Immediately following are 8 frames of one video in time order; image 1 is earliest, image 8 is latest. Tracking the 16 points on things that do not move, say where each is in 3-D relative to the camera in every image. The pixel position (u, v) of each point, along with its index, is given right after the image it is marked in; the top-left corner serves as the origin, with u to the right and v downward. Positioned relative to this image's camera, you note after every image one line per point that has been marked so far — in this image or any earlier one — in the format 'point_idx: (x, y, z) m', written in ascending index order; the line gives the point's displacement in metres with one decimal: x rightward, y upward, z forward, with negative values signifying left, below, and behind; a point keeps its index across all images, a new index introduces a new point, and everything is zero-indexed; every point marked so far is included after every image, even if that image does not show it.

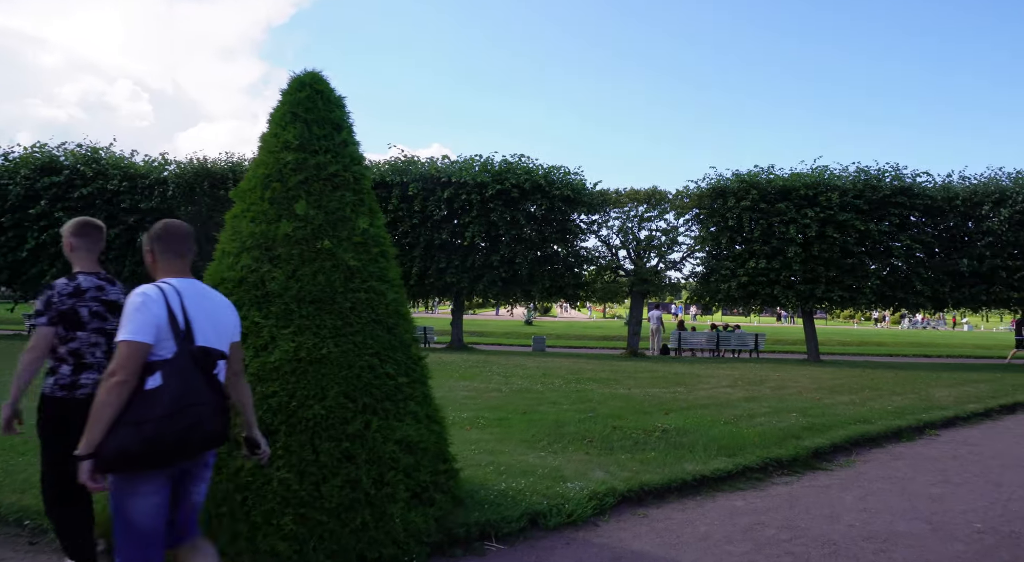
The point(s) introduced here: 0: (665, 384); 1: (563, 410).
0: (+3.0, -2.1, +14.4) m
1: (+0.7, -1.8, +9.8) m
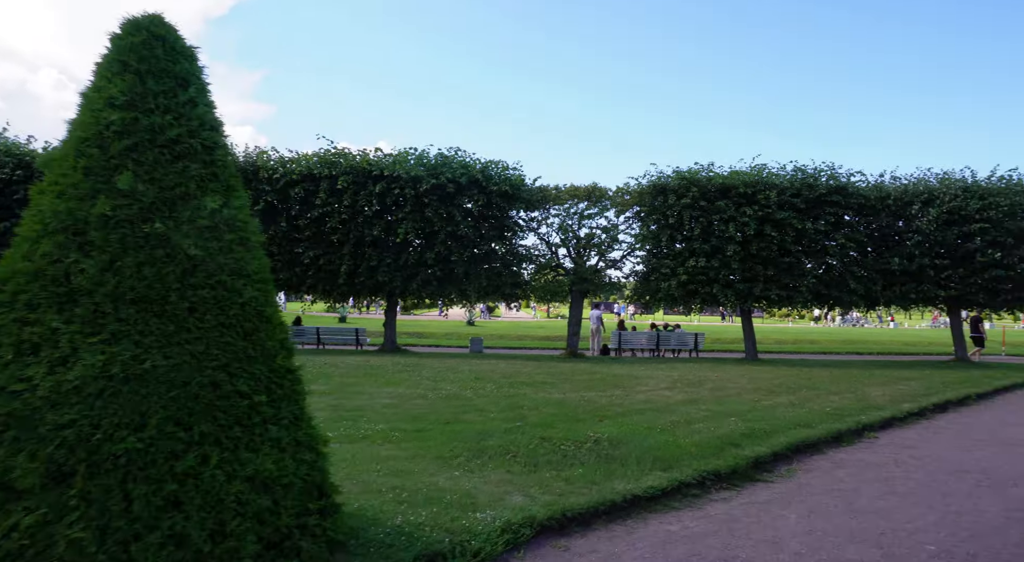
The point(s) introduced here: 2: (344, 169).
0: (+1.7, -2.1, +13.9) m
1: (-0.3, -1.7, +9.0) m
2: (-4.5, +3.0, +19.3) m
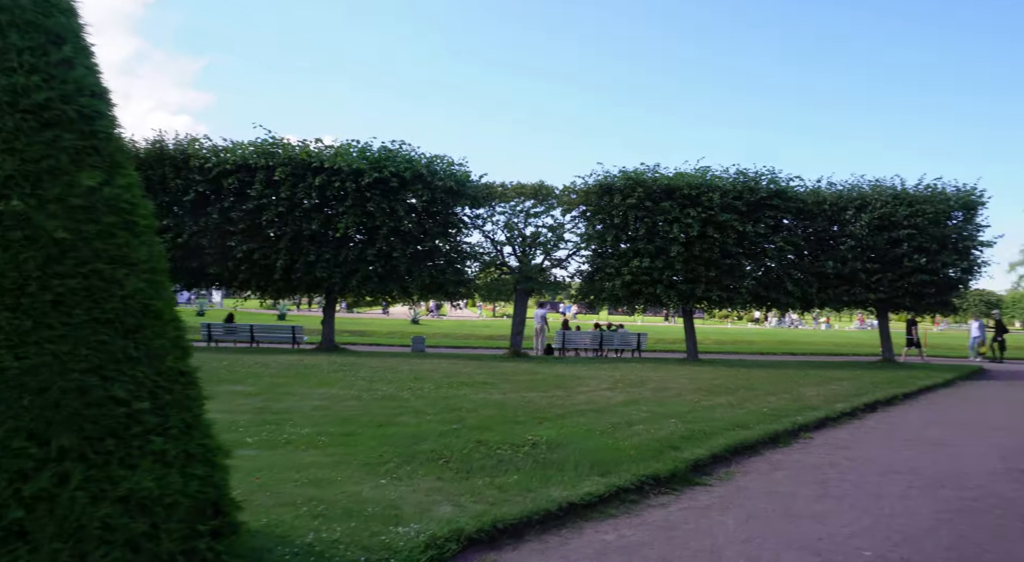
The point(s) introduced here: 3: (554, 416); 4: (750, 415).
0: (+0.6, -2.0, +13.7) m
1: (-1.1, -1.7, +8.7) m
2: (-6.0, +3.1, +18.6) m
3: (+0.6, -1.9, +10.0) m
4: (+3.7, -2.1, +11.1) m
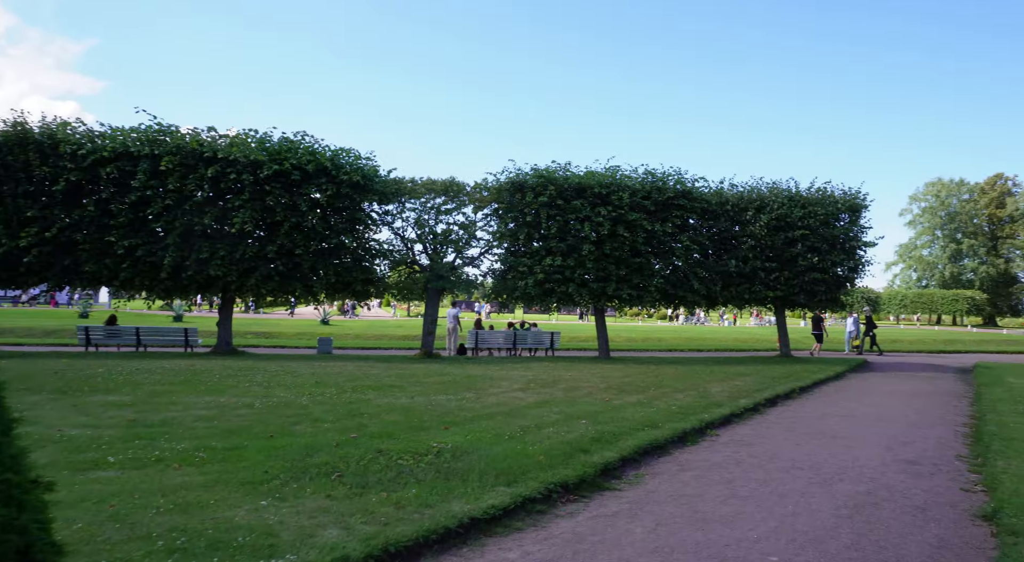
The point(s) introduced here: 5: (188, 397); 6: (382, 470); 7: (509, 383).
0: (-1.1, -2.0, +13.2) m
1: (-2.2, -1.7, +8.1) m
2: (-8.3, +3.2, +17.4) m
3: (-0.7, -1.9, +9.6) m
4: (+2.3, -2.1, +11.1) m
5: (-4.4, -1.6, +9.6) m
6: (-1.1, -1.7, +6.3) m
7: (-0.1, -2.1, +15.1) m
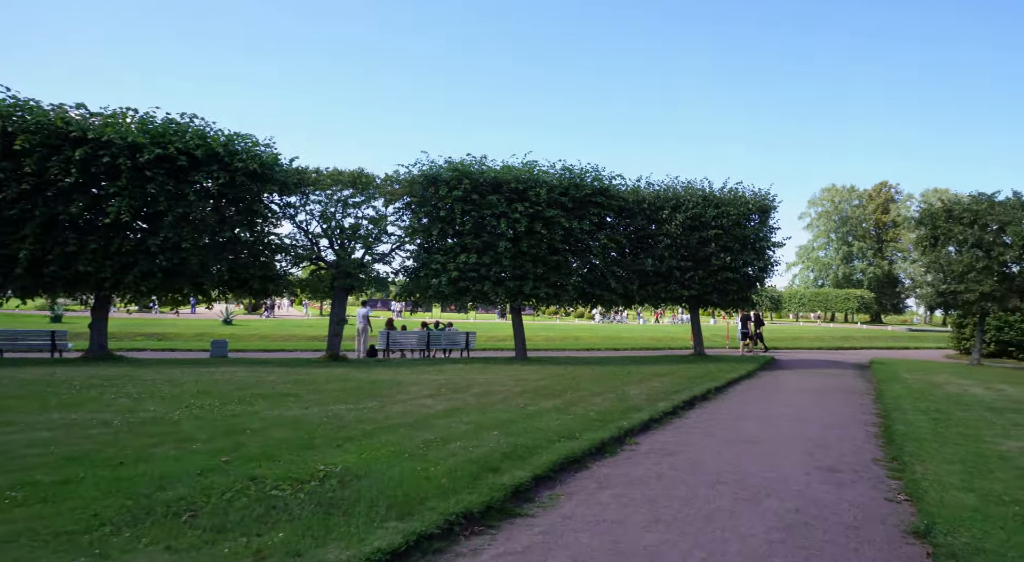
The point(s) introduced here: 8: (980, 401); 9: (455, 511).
0: (-2.7, -2.0, +12.2) m
1: (-3.1, -1.7, +6.9) m
2: (-10.2, +3.3, +15.5) m
3: (-1.8, -1.9, +8.6) m
4: (+0.9, -2.0, +10.4) m
5: (-5.5, -1.5, +8.2) m
6: (-1.9, -1.6, +5.2) m
7: (-1.9, -2.1, +14.1) m
8: (+10.5, -2.7, +16.1) m
9: (-0.4, -1.8, +5.6) m
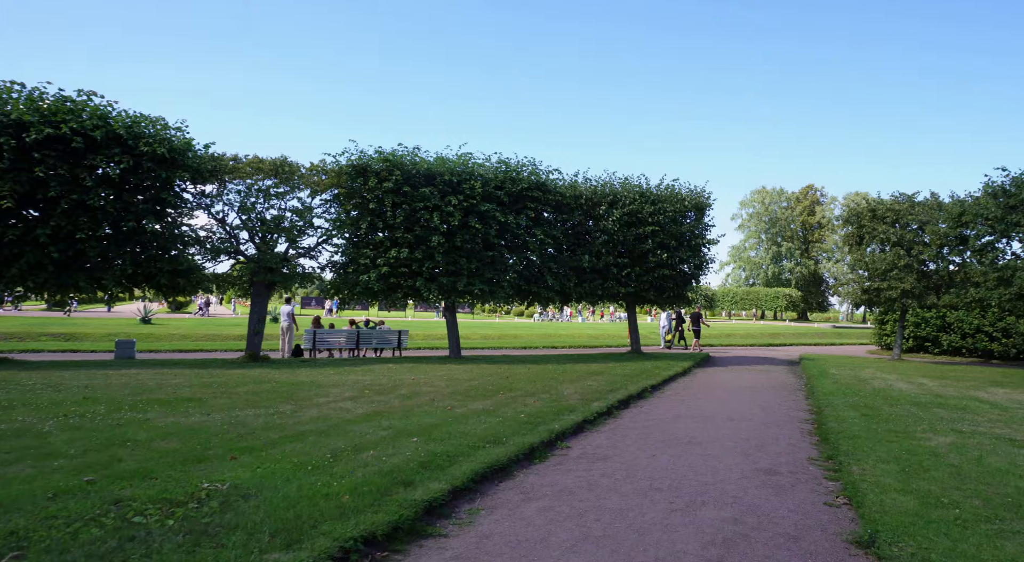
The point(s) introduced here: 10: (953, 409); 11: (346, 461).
0: (-3.9, -1.9, +11.2) m
1: (-3.9, -1.6, +6.0) m
2: (-11.6, +3.4, +13.9) m
3: (-2.7, -1.8, +7.8) m
4: (-0.1, -2.0, +9.8) m
5: (-6.3, -1.4, +7.0) m
6: (-2.5, -1.6, +4.3) m
7: (-3.2, -2.0, +13.2) m
8: (+9.0, -2.6, +16.2) m
9: (-1.1, -1.7, +4.8) m
10: (+8.5, -2.5, +13.7) m
11: (-1.6, -1.8, +7.0) m
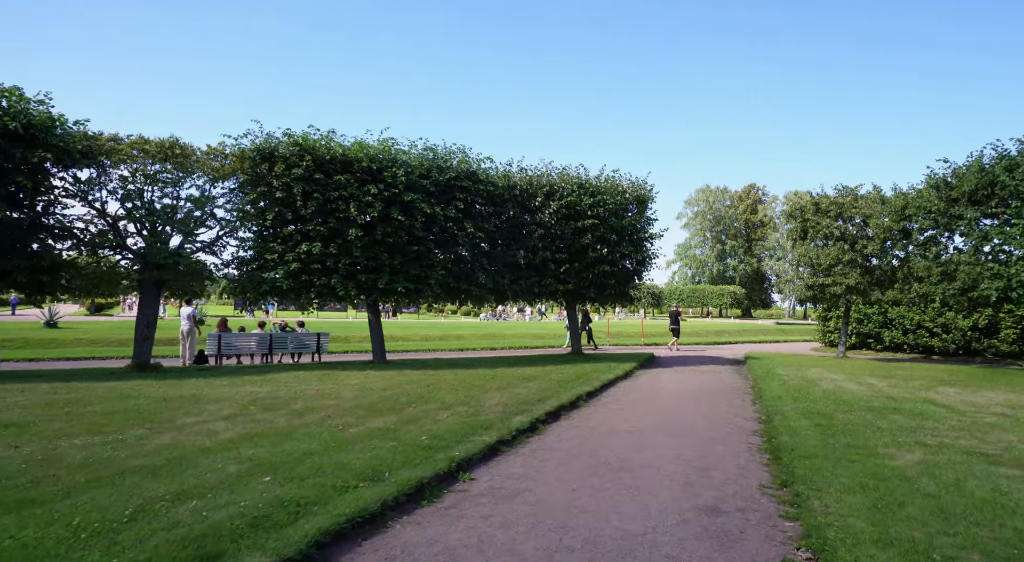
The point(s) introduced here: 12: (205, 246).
0: (-5.1, -1.8, +9.2) m
1: (-4.8, -1.6, +4.0) m
2: (-13.1, +3.4, +11.3) m
3: (-3.8, -1.7, +5.8) m
4: (-1.3, -1.9, +8.0) m
5: (-7.3, -1.4, +4.8) m
6: (-3.3, -1.5, +2.4) m
7: (-4.6, -2.0, +11.2) m
8: (+7.3, -2.5, +15.1) m
9: (-1.9, -1.7, +3.0) m
10: (+7.0, -2.3, +12.5) m
11: (-2.6, -1.7, +5.2) m
12: (-7.8, +0.9, +18.1) m
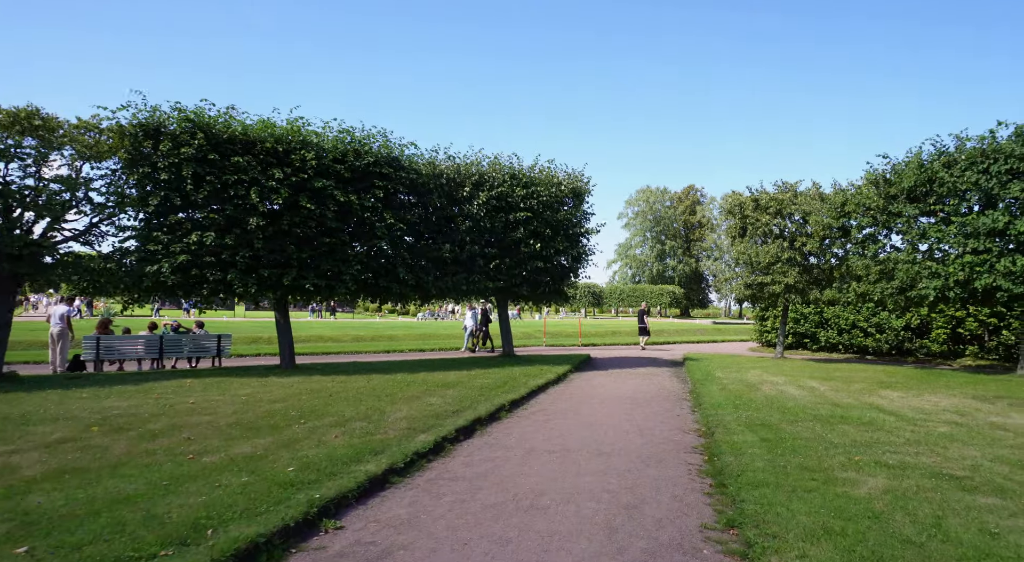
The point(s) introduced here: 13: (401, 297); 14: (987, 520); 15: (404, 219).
0: (-6.2, -1.7, +7.1) m
1: (-5.5, -1.5, +1.9) m
2: (-14.3, +3.5, +8.5) m
3: (-4.6, -1.6, +3.9) m
4: (-2.3, -1.8, +6.2) m
5: (-8.1, -1.3, +2.6) m
6: (-3.9, -1.4, +0.5) m
7: (-5.9, -1.9, +9.2) m
8: (+5.7, -2.5, +14.0) m
9: (-2.5, -1.6, +1.2) m
10: (+5.6, -2.3, +11.4) m
11: (-3.4, -1.6, +3.3) m
12: (-9.6, +1.0, +15.7) m
13: (-3.1, -0.4, +19.9) m
14: (+4.0, -2.0, +6.0) m
15: (-2.9, +1.7, +19.5) m
